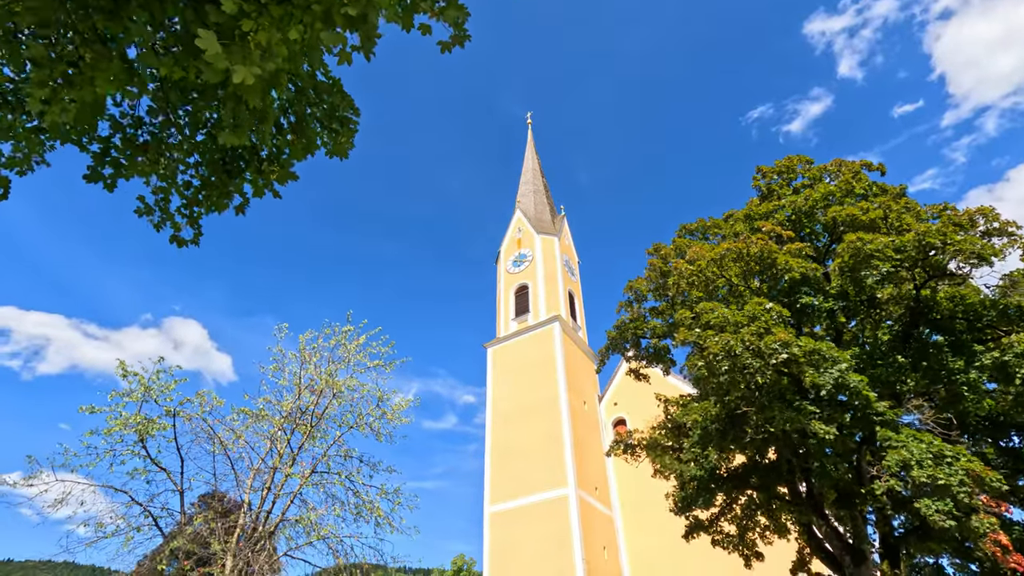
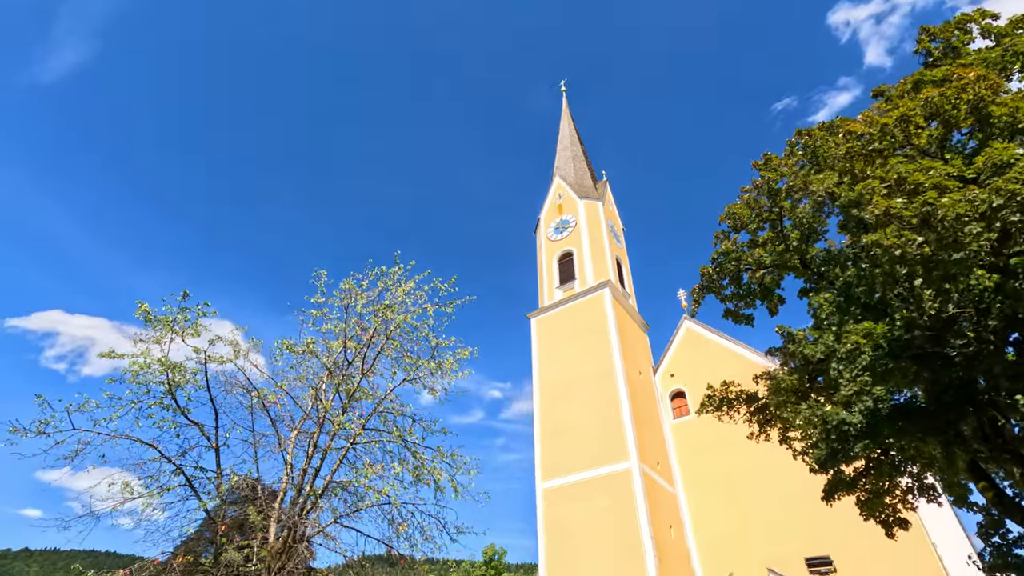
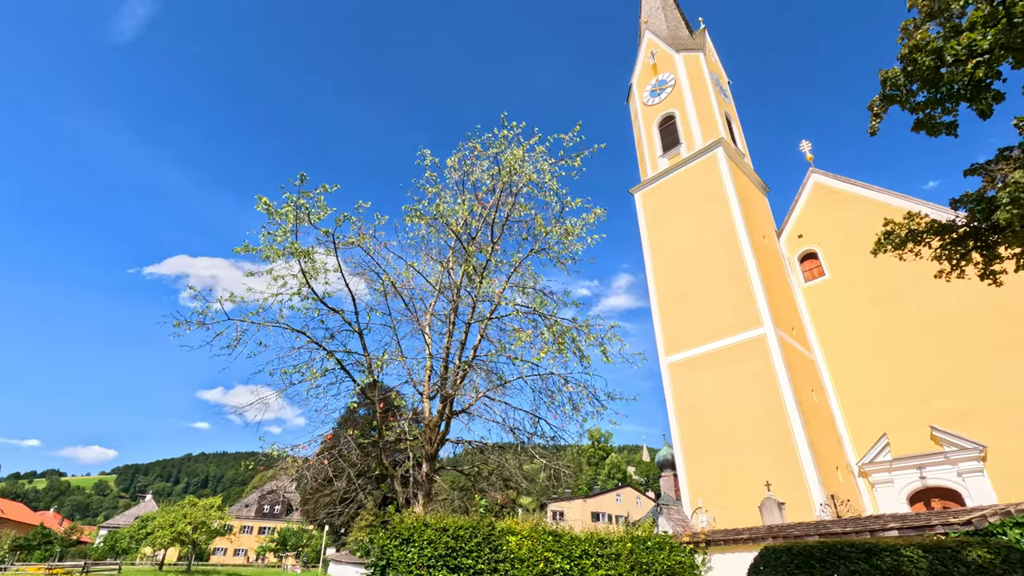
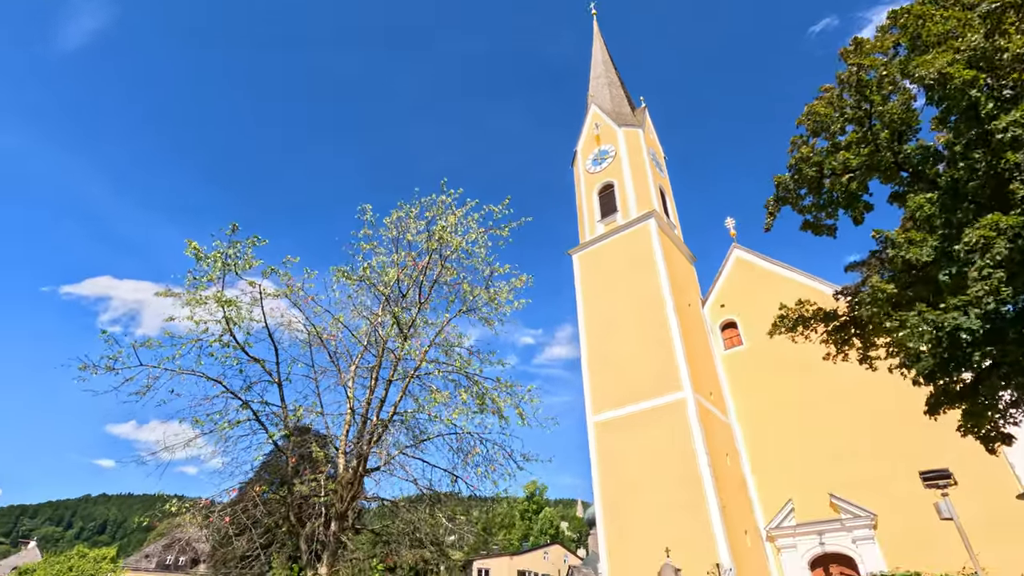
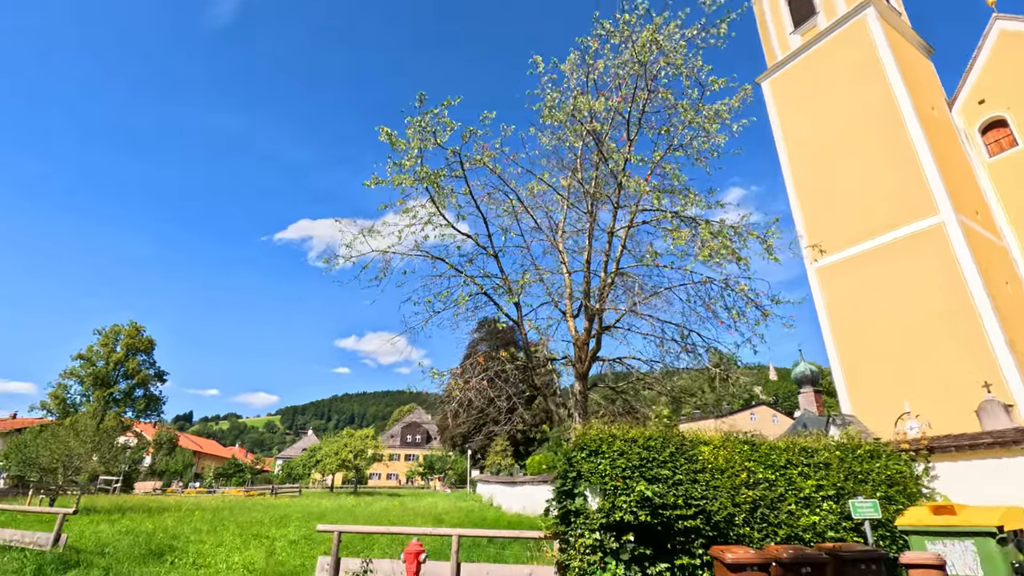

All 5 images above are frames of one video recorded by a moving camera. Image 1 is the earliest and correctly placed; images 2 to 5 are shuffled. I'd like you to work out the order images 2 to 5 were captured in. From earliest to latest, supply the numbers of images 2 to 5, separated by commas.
2, 4, 3, 5
